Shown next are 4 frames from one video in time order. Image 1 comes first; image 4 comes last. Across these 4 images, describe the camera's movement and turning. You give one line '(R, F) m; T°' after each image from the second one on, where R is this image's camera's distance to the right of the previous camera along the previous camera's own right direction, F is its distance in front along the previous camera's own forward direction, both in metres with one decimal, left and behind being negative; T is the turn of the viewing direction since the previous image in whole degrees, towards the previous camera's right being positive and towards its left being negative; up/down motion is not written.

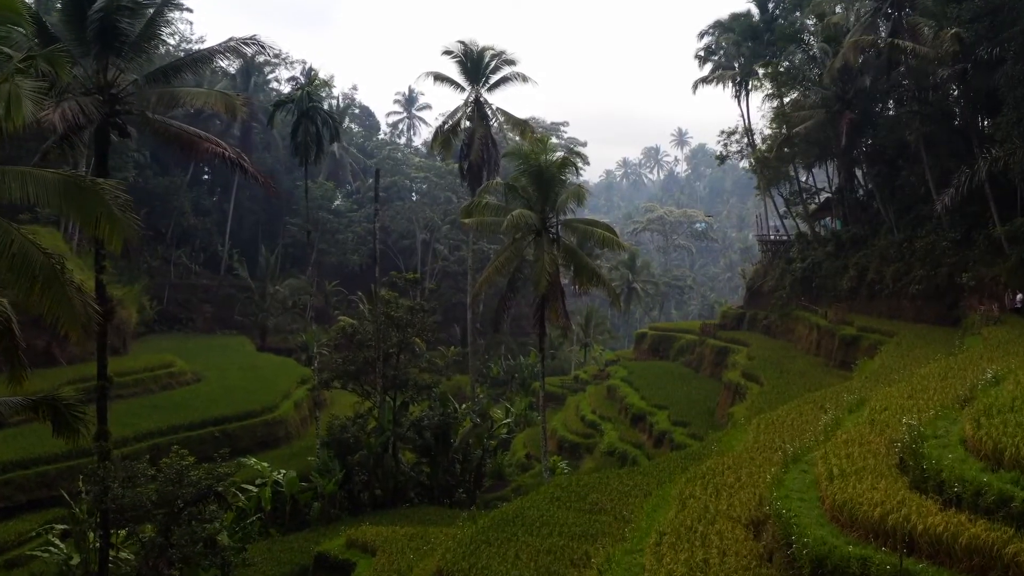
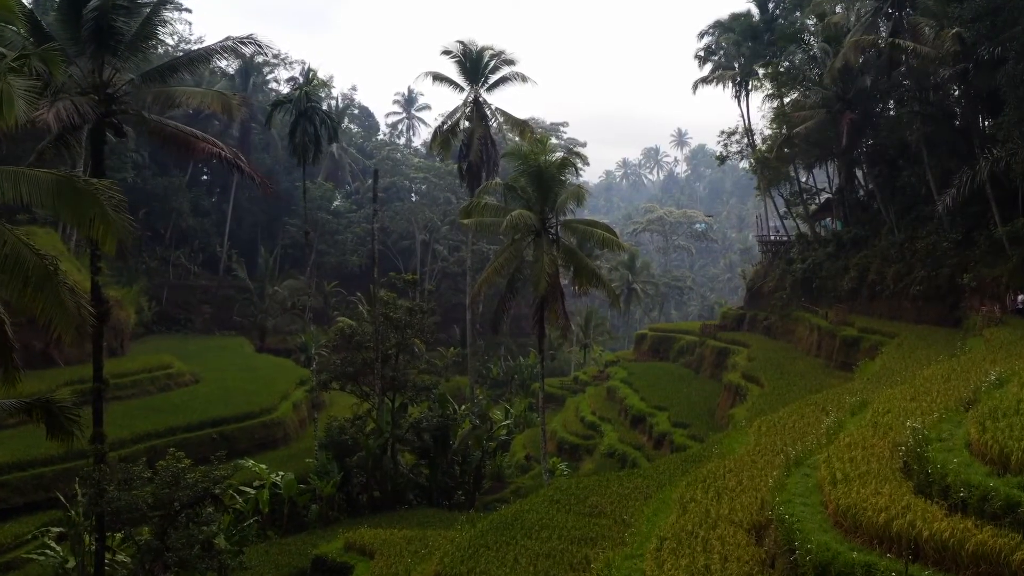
(0.0, +0.1) m; 0°
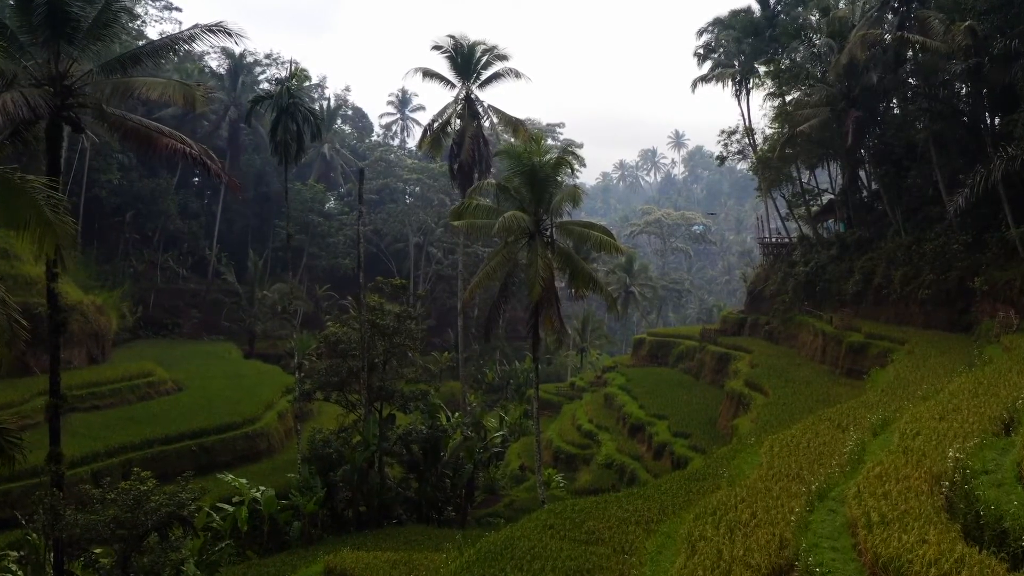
(+0.1, +0.9) m; 0°
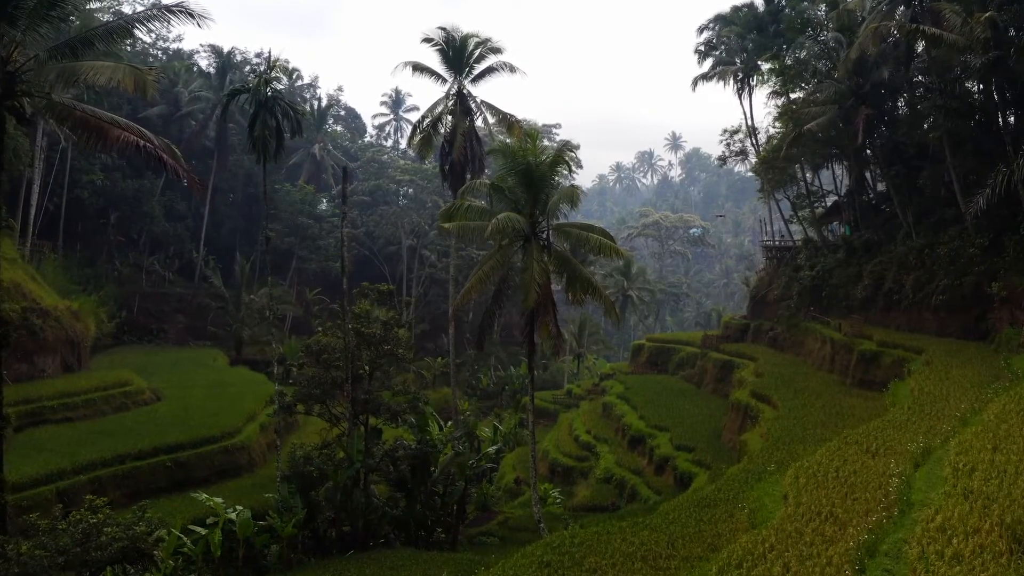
(+0.1, +1.1) m; 0°
